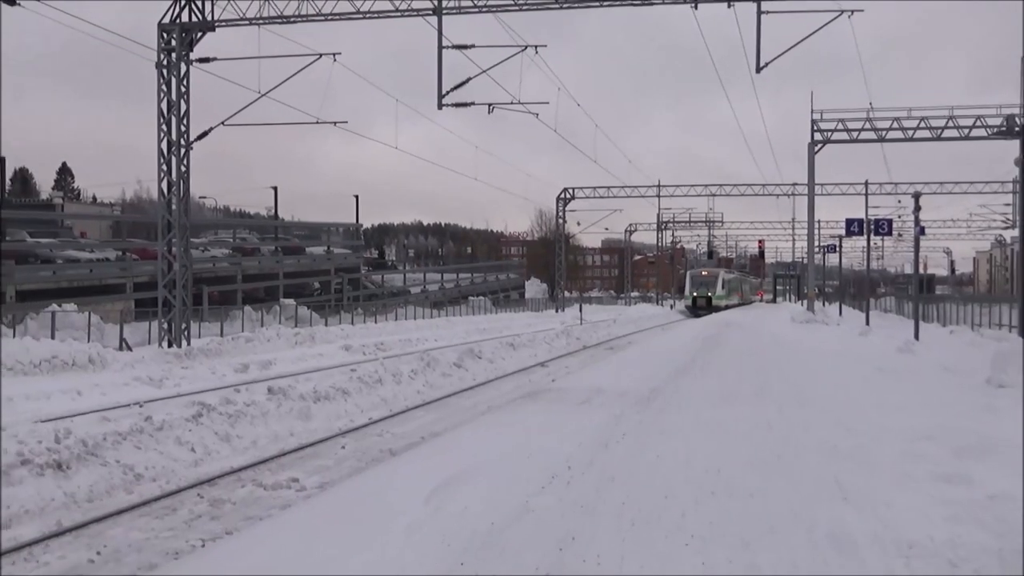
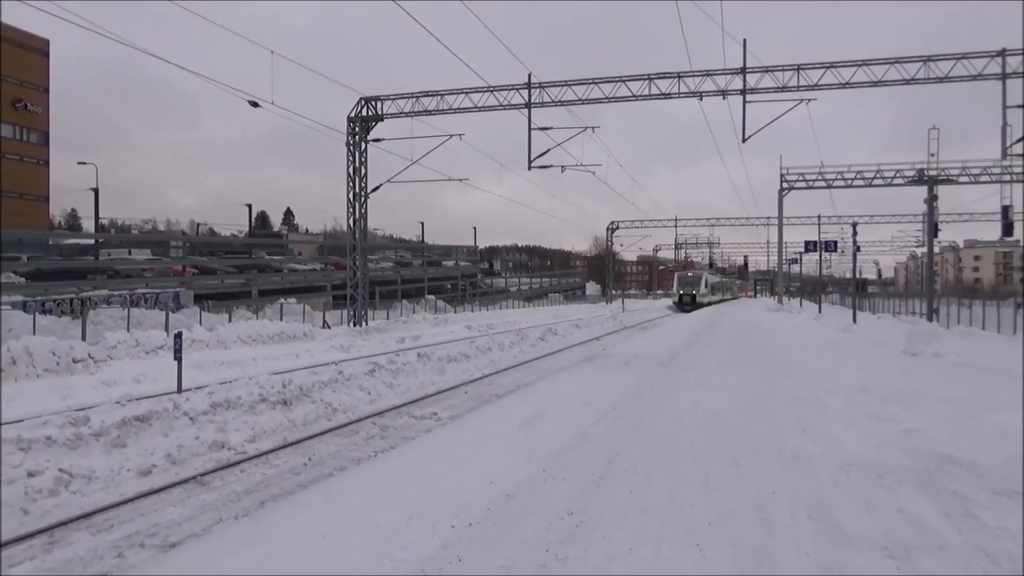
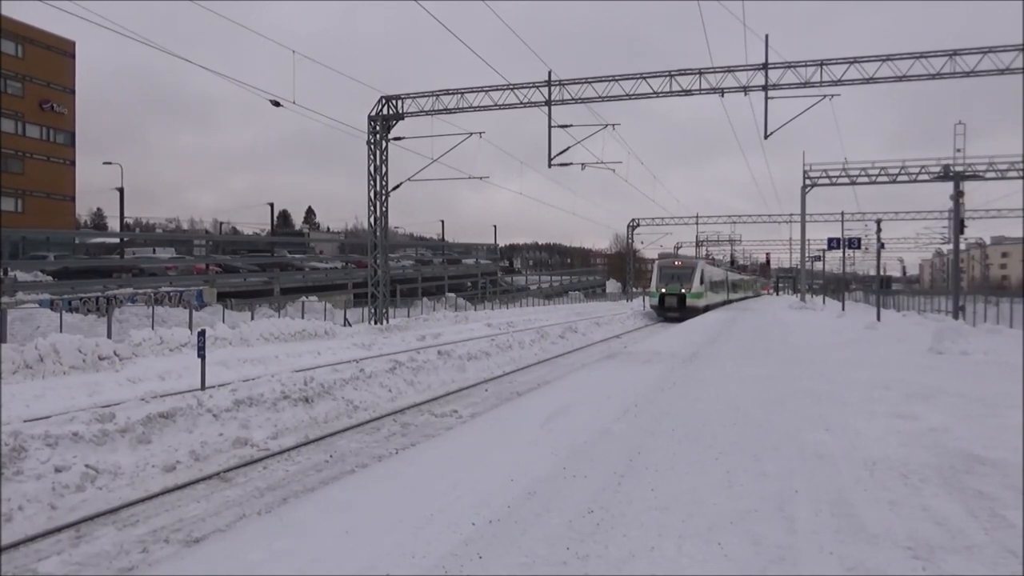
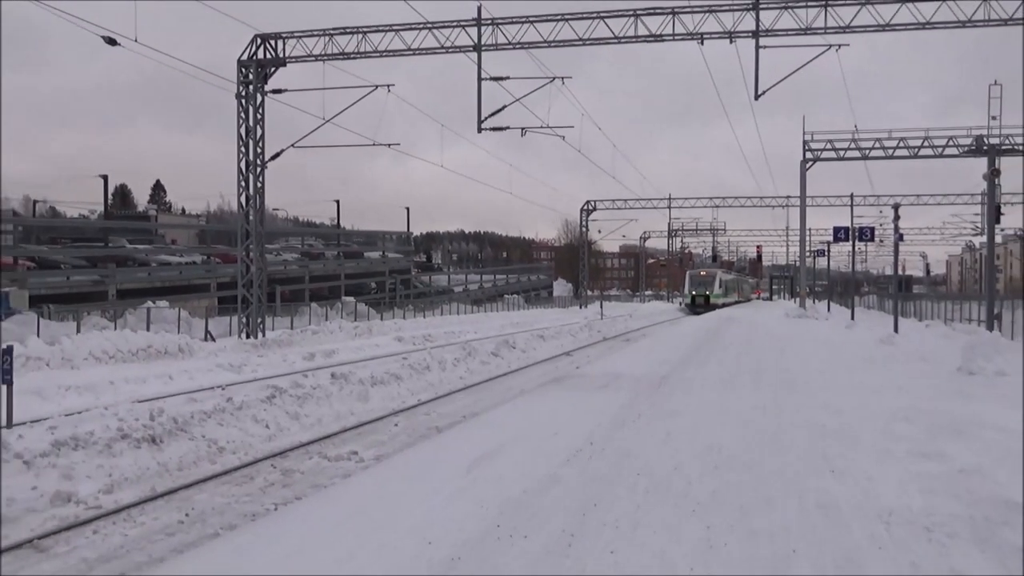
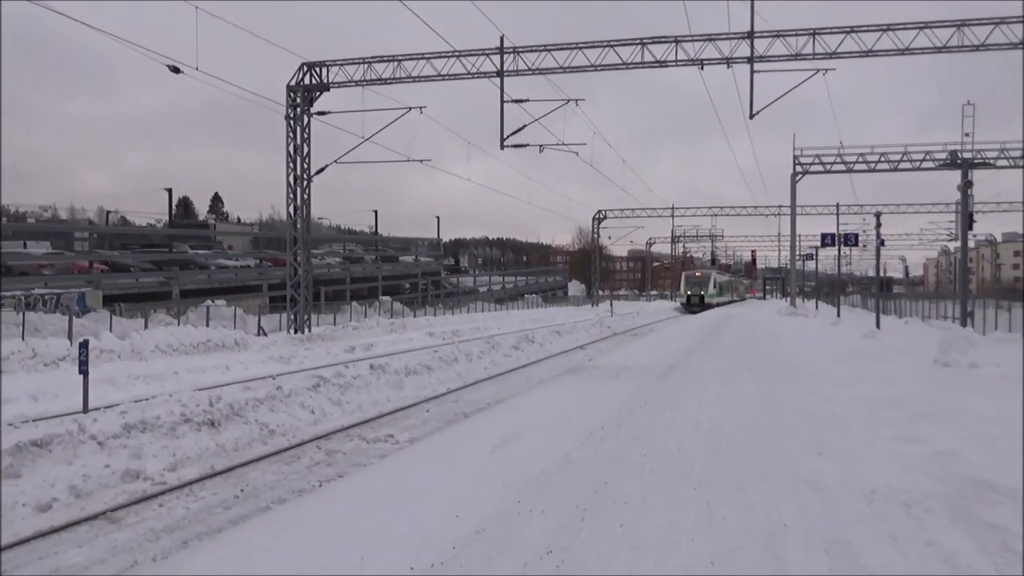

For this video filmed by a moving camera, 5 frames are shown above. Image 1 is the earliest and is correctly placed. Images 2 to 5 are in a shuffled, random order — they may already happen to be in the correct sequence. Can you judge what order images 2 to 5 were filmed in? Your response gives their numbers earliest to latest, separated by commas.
4, 5, 2, 3
